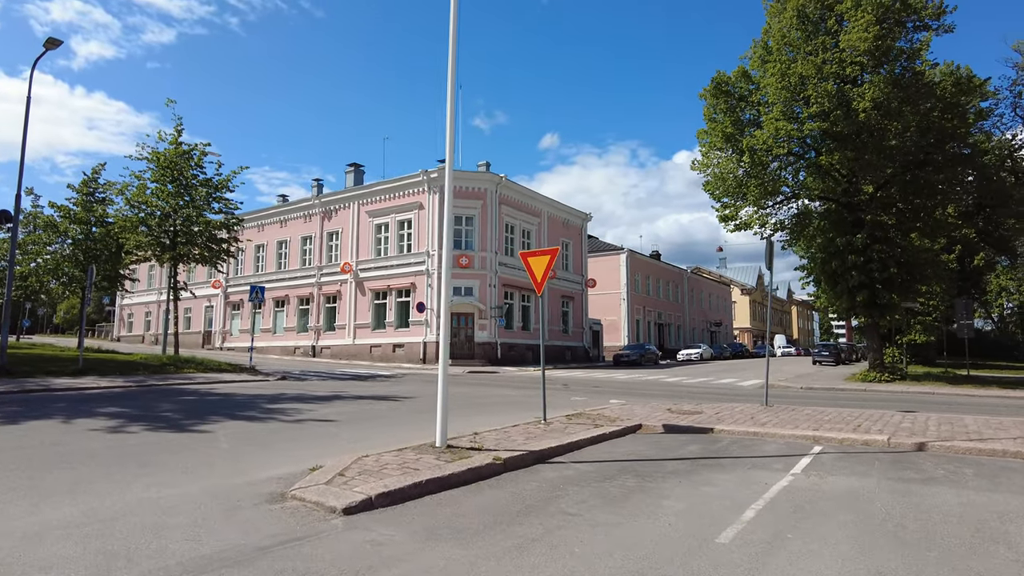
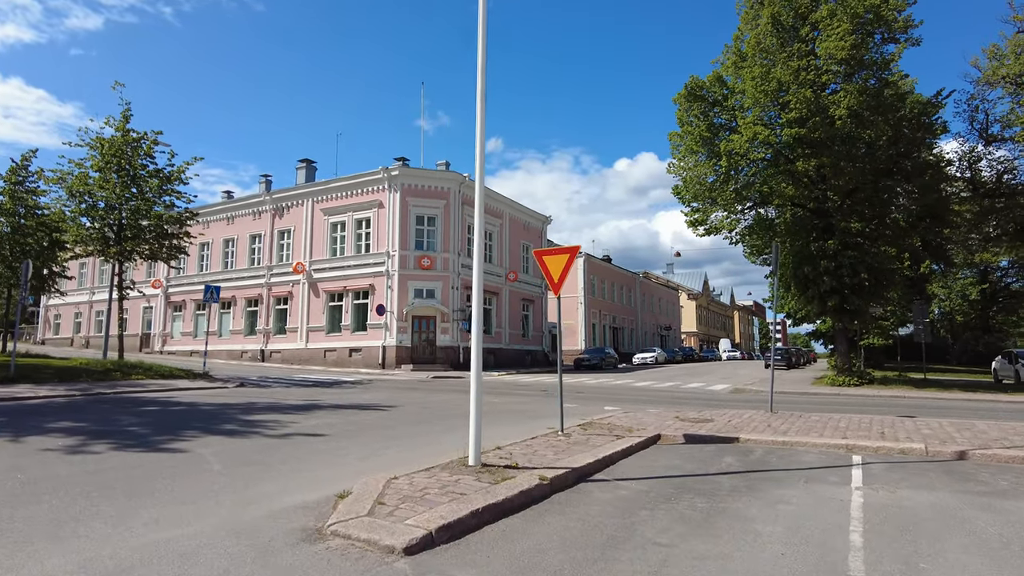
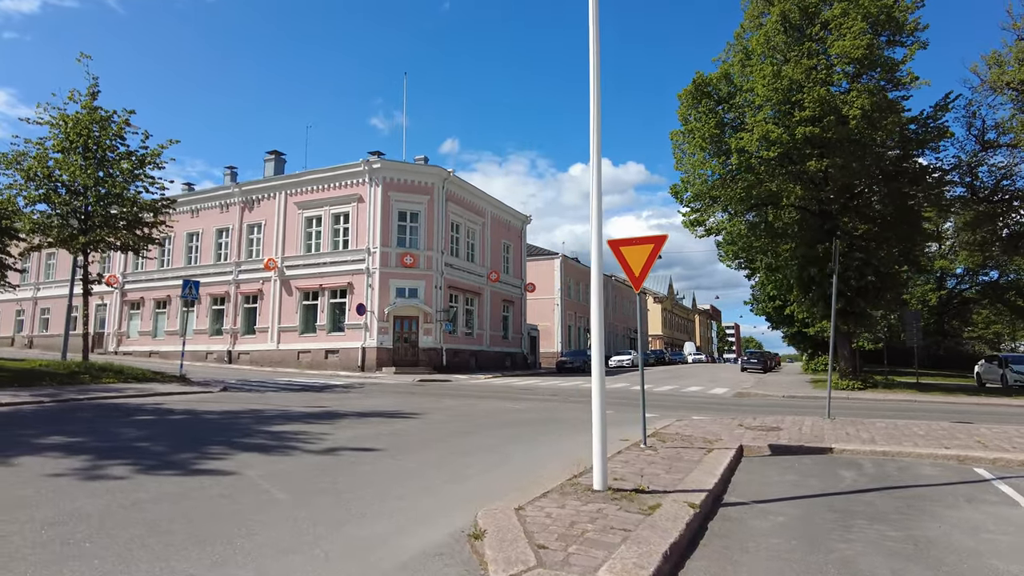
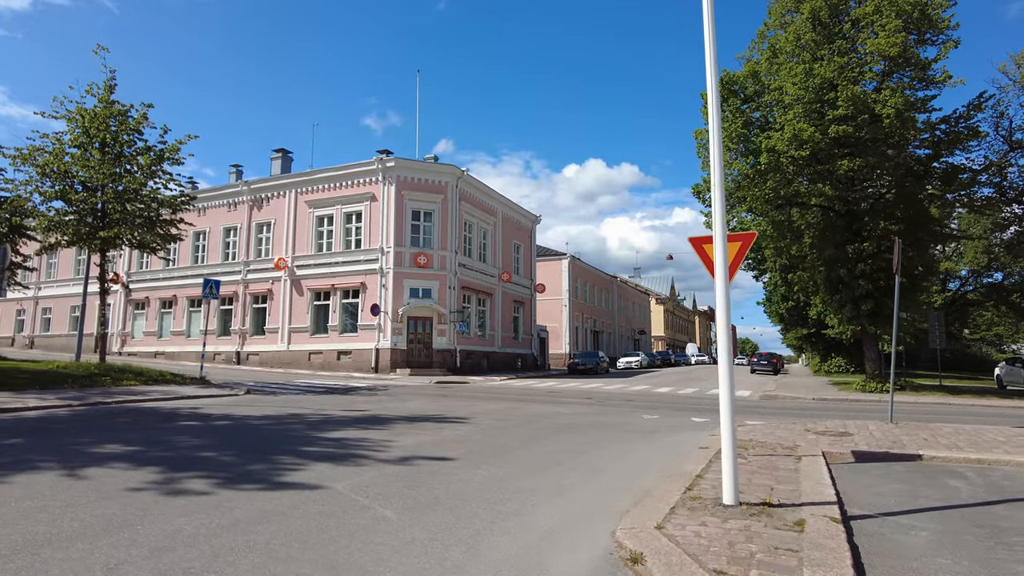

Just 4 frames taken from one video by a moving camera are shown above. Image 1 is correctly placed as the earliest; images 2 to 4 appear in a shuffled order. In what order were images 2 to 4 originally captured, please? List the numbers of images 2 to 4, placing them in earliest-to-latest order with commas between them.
2, 3, 4
